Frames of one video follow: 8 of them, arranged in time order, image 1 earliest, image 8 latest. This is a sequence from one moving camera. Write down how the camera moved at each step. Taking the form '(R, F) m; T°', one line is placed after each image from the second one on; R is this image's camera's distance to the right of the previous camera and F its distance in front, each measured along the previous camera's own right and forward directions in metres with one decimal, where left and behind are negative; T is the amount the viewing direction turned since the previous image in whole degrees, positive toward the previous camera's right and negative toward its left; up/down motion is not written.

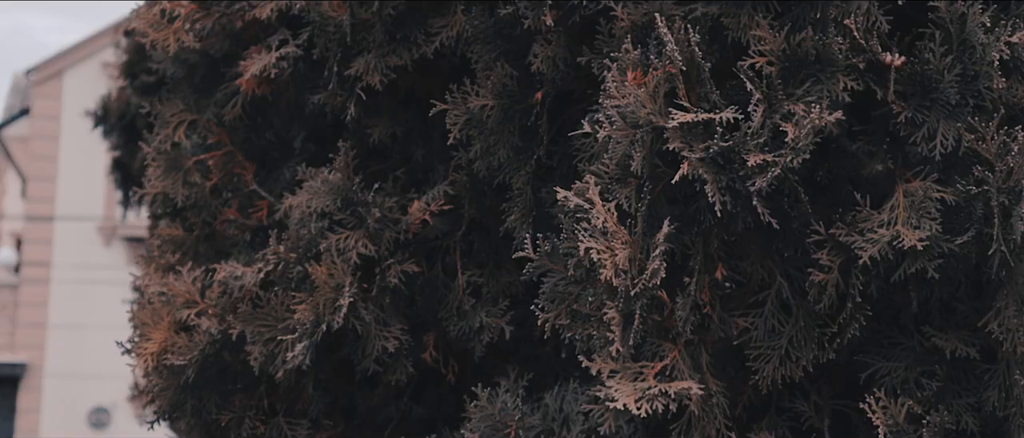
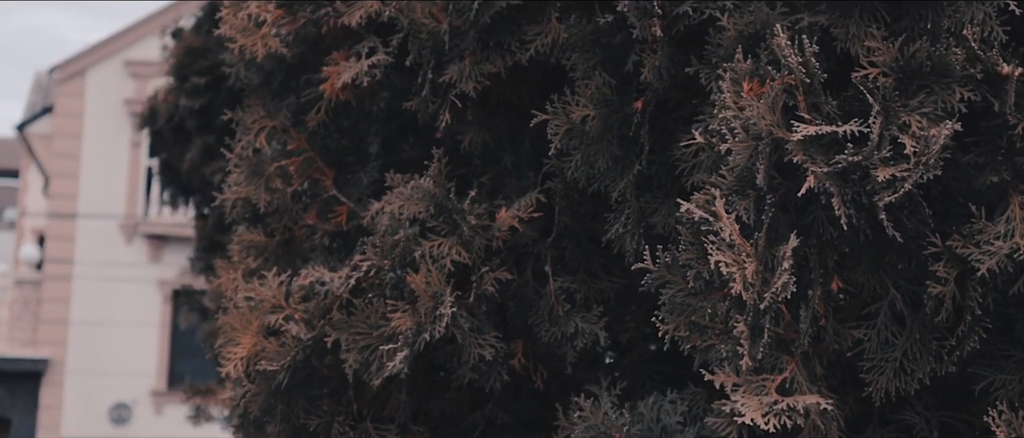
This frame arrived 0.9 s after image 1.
(-0.4, 0.0) m; -1°
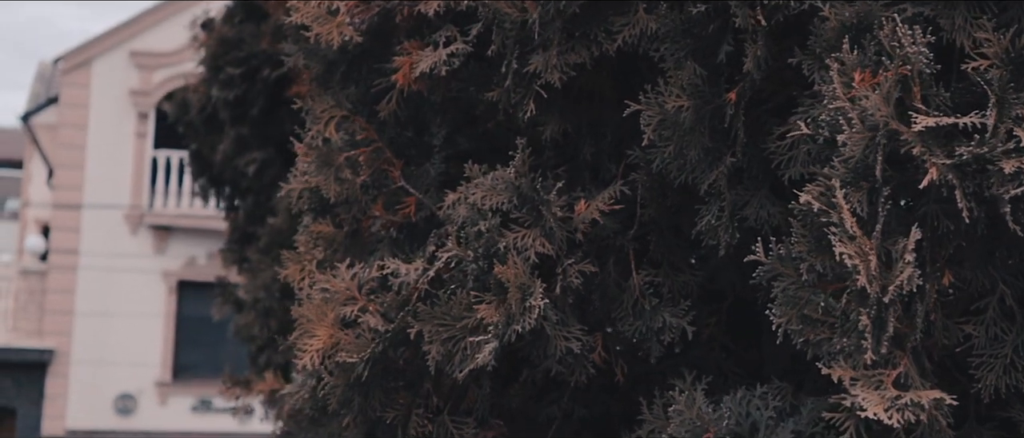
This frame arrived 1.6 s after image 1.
(-0.4, +0.1) m; 0°
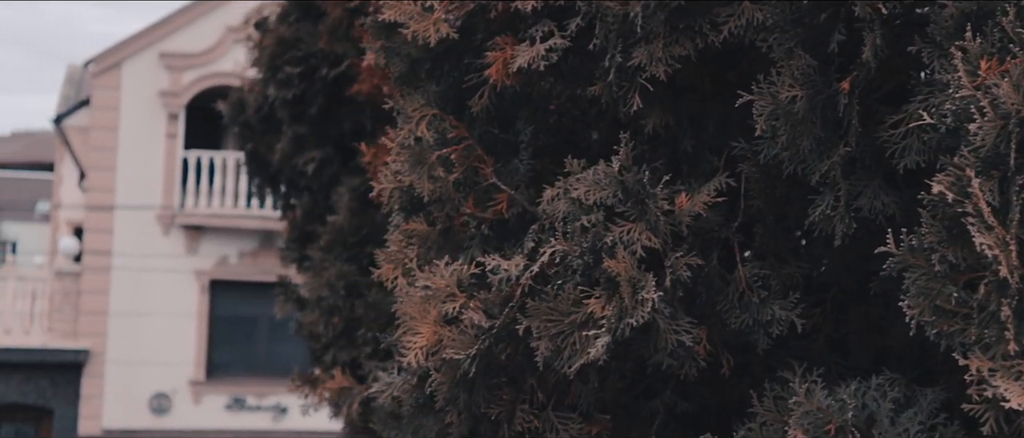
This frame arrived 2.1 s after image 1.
(-0.4, 0.0) m; -1°
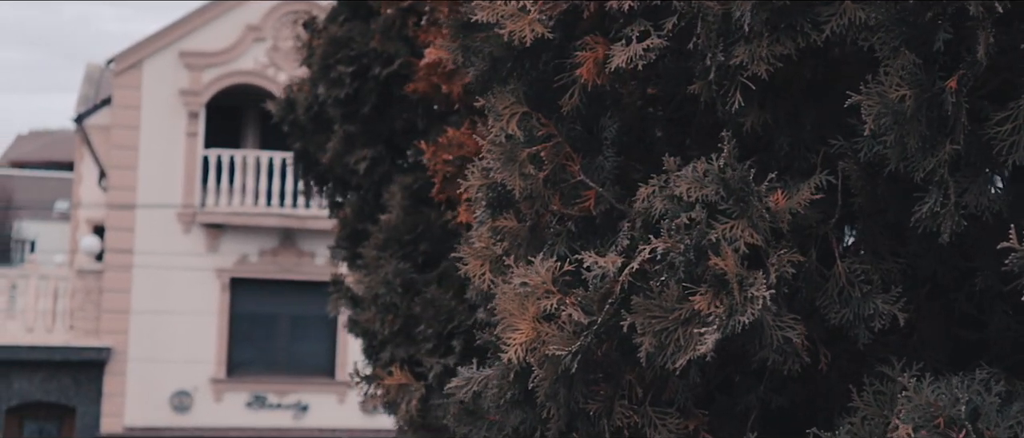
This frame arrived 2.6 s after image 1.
(-0.4, -0.1) m; -1°
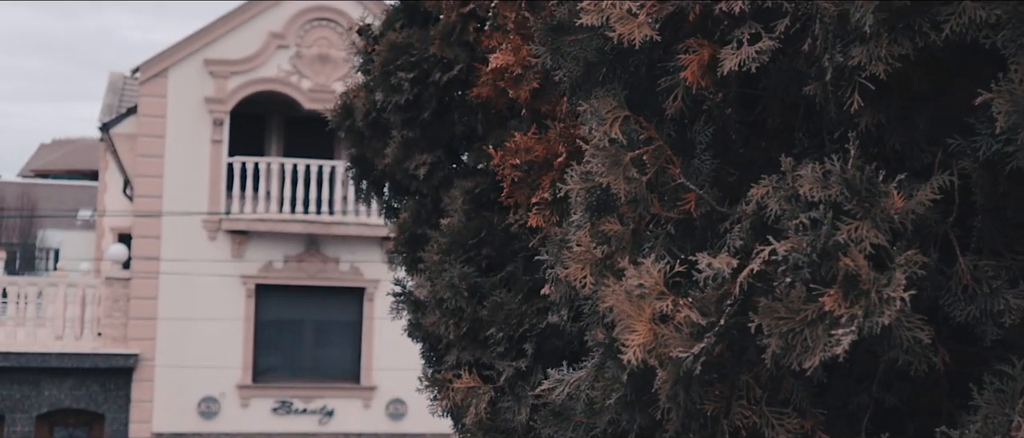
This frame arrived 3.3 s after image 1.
(-0.5, 0.0) m; -1°
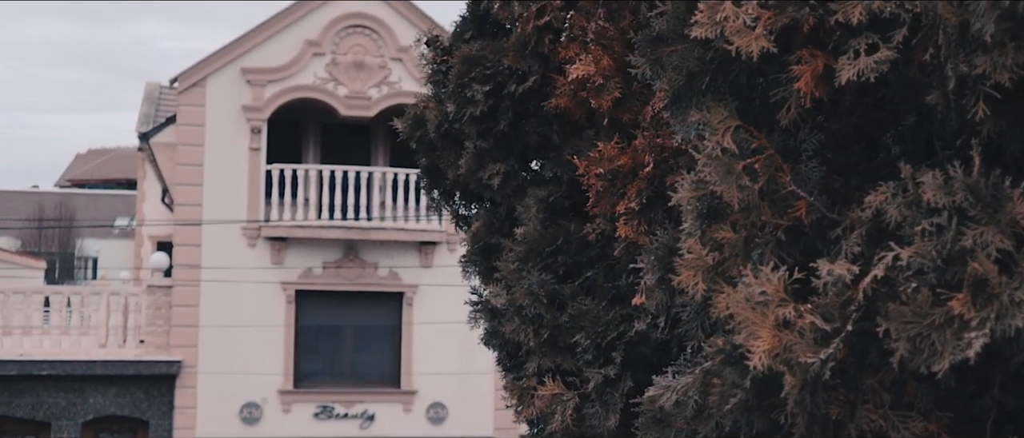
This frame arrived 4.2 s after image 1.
(-0.5, -0.2) m; -2°
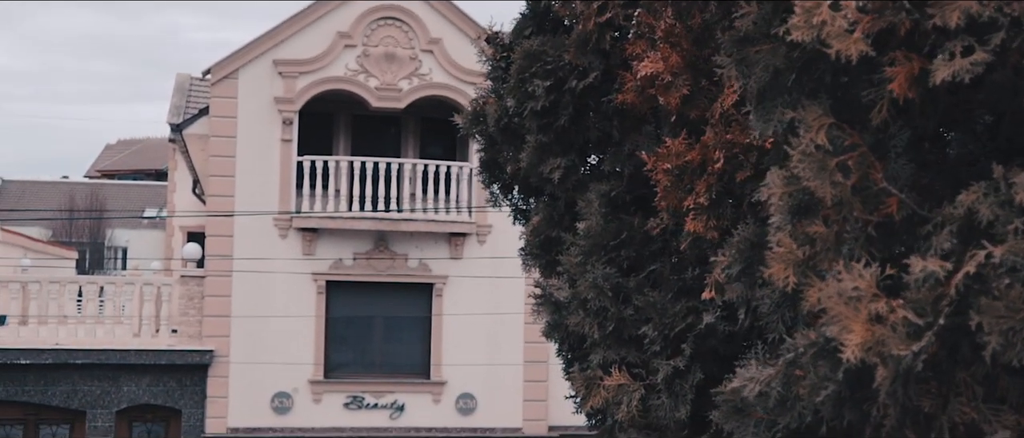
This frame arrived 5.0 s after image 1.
(-0.4, -0.3) m; -1°
